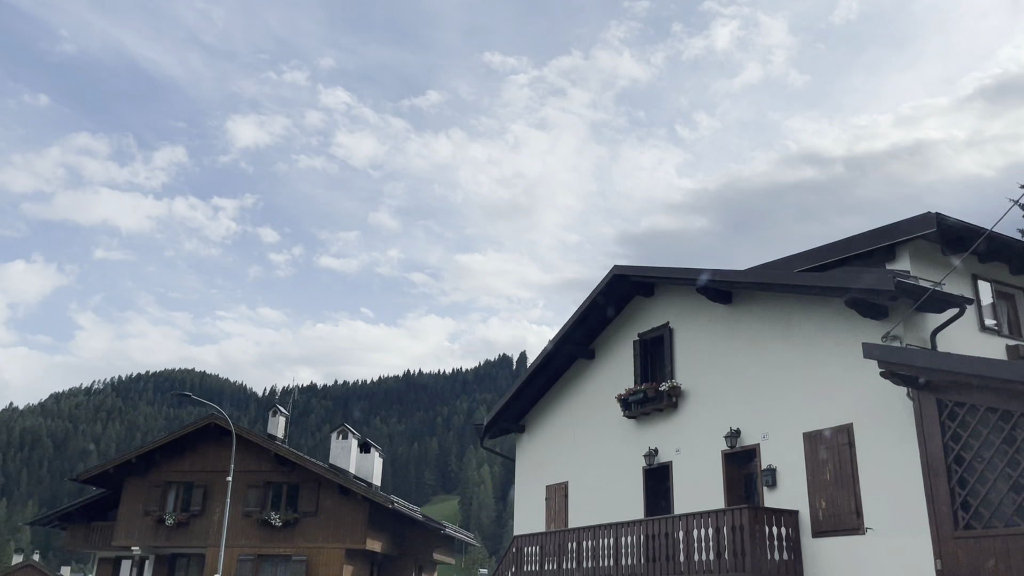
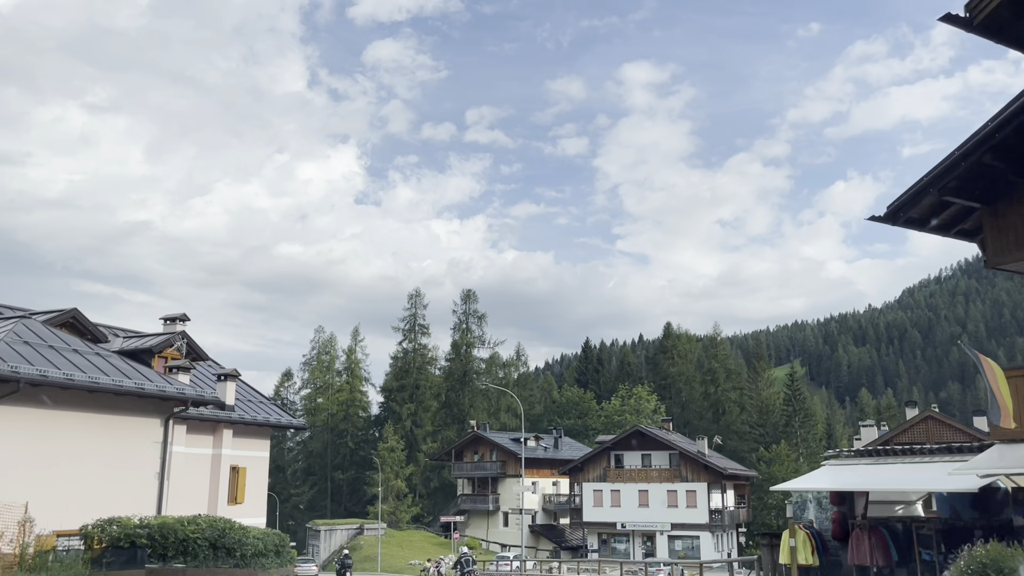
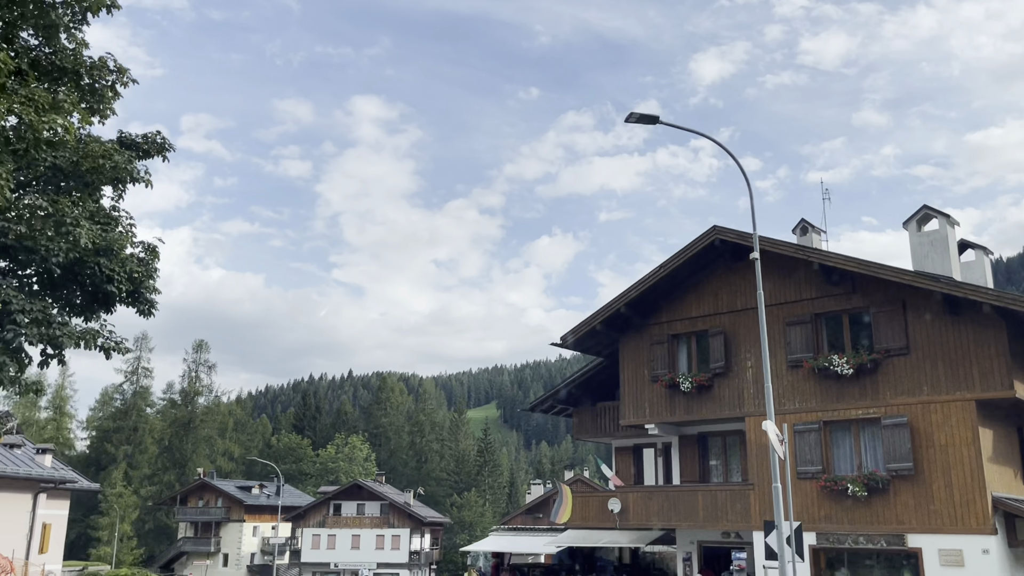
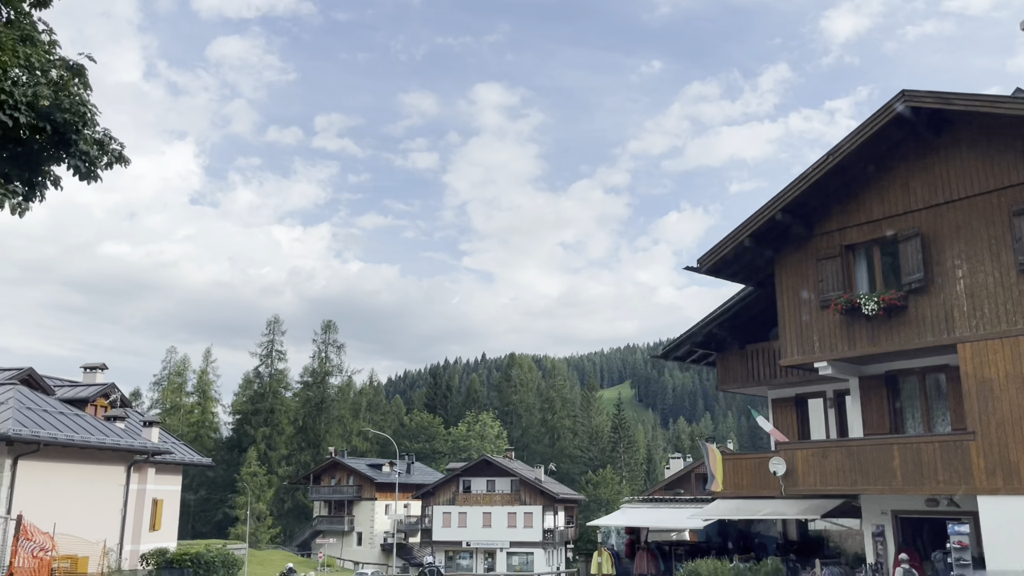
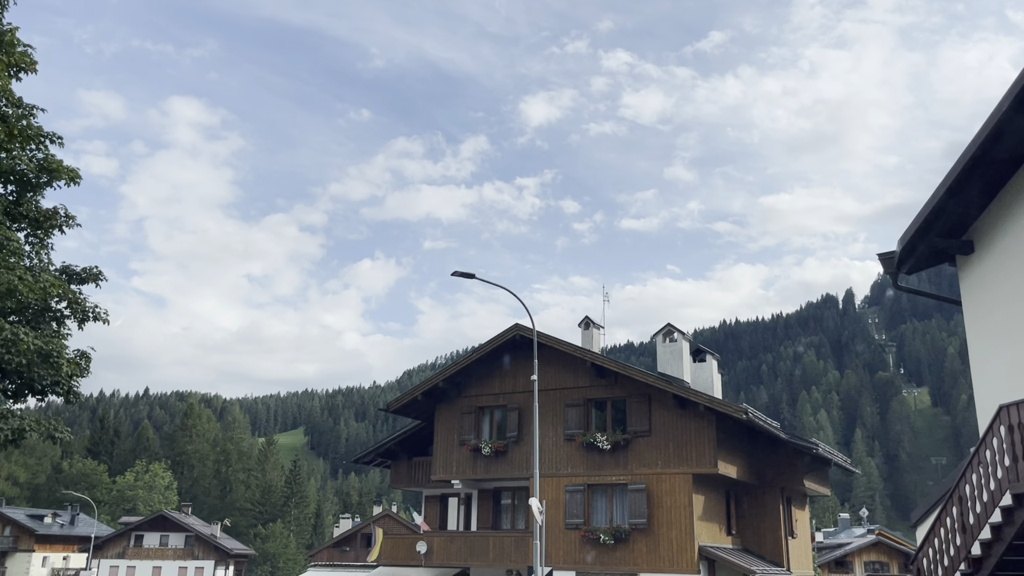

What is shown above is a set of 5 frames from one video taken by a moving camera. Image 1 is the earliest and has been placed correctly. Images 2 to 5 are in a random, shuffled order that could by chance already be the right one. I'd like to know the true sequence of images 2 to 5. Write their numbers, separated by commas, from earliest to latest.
5, 3, 4, 2
